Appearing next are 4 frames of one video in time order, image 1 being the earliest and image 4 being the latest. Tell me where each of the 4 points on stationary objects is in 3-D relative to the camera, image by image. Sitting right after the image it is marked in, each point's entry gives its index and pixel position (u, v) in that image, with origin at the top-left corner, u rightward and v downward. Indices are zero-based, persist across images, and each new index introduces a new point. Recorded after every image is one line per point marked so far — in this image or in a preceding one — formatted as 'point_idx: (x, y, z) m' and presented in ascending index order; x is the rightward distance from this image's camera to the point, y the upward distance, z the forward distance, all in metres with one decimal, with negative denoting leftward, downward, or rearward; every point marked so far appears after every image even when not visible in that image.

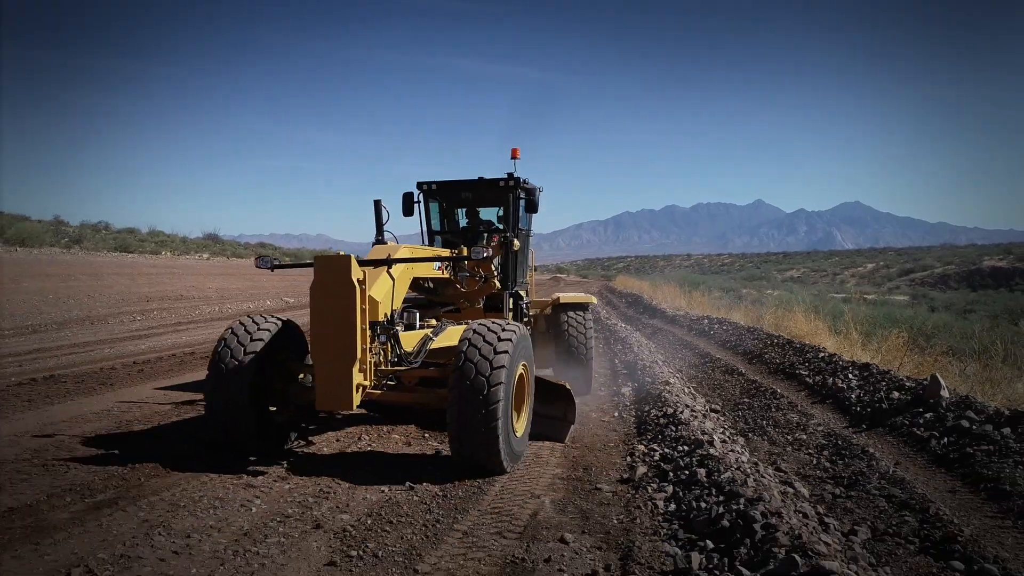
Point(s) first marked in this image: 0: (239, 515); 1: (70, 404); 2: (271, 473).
0: (-1.7, -1.4, +3.9) m
1: (-4.6, -1.2, +6.7) m
2: (-1.8, -1.4, +4.7) m
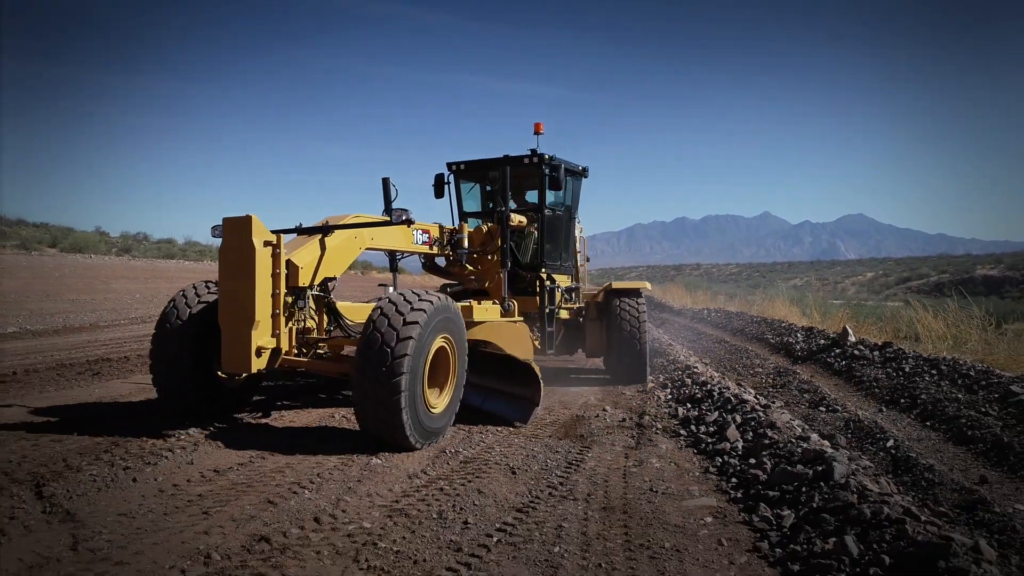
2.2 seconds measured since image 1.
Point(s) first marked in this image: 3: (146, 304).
0: (-1.1, -1.1, +6.3) m
1: (-4.0, -1.0, +9.2) m
2: (-1.2, -1.2, +7.2) m
3: (-10.7, -0.5, +18.8) m
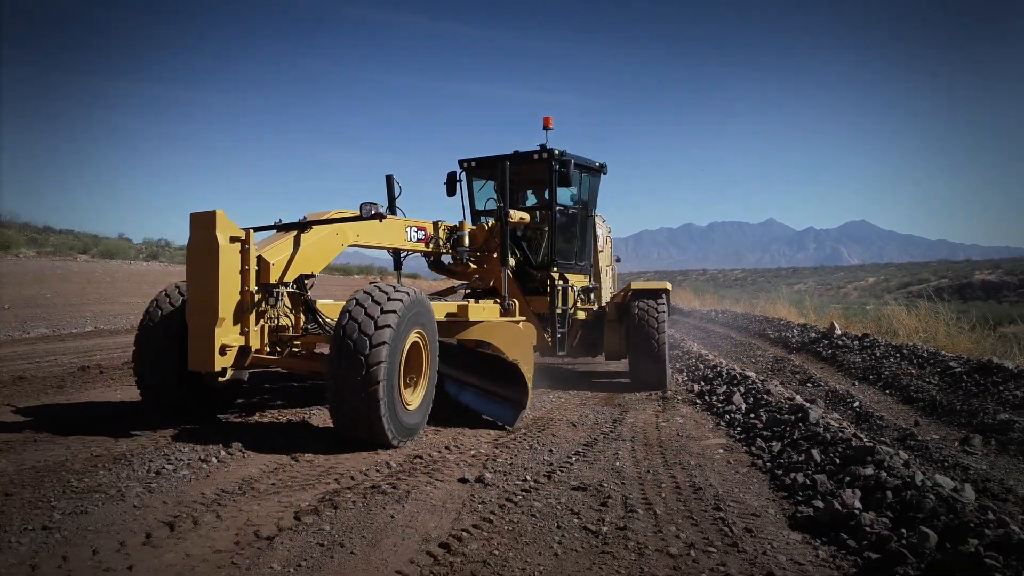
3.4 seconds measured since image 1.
0: (-1.0, -1.2, +6.3) m
1: (-4.0, -1.1, +9.2) m
2: (-1.1, -1.2, +7.2) m
3: (-10.6, -0.6, +18.8) m
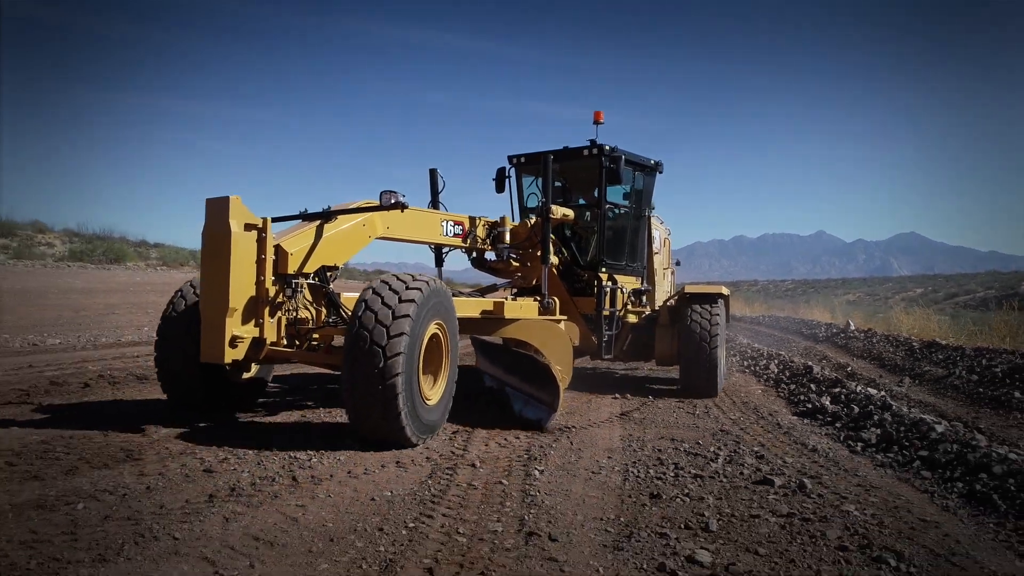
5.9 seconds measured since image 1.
0: (-1.1, -1.2, +6.2) m
1: (-3.8, -1.1, +9.3) m
2: (-1.1, -1.2, +7.0) m
3: (-10.0, -0.6, +19.2) m
